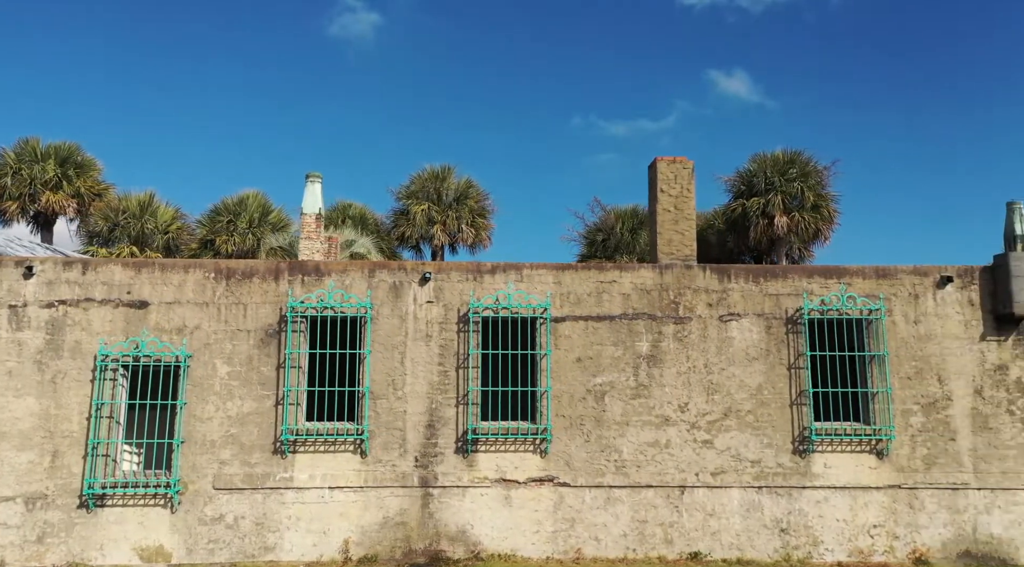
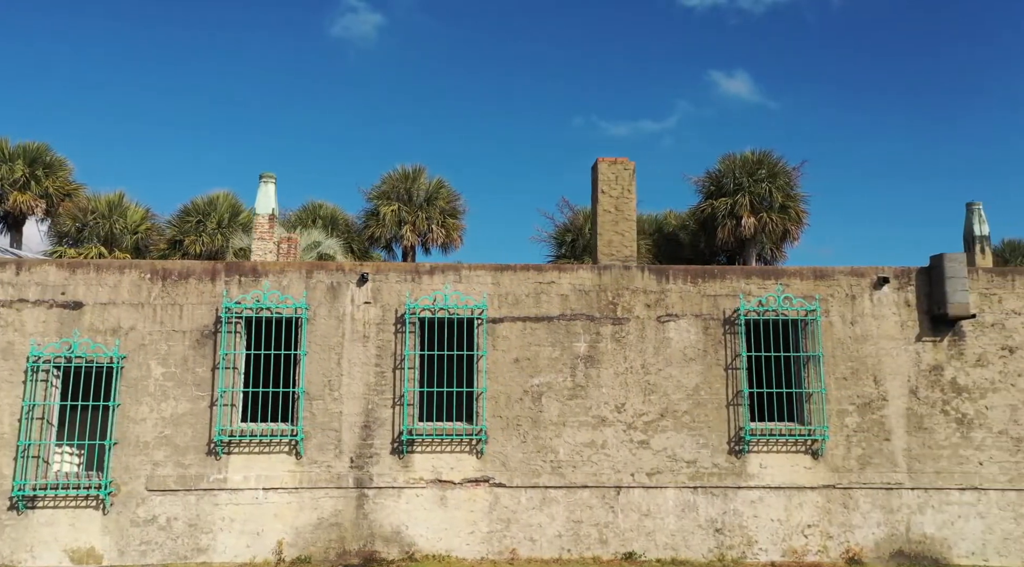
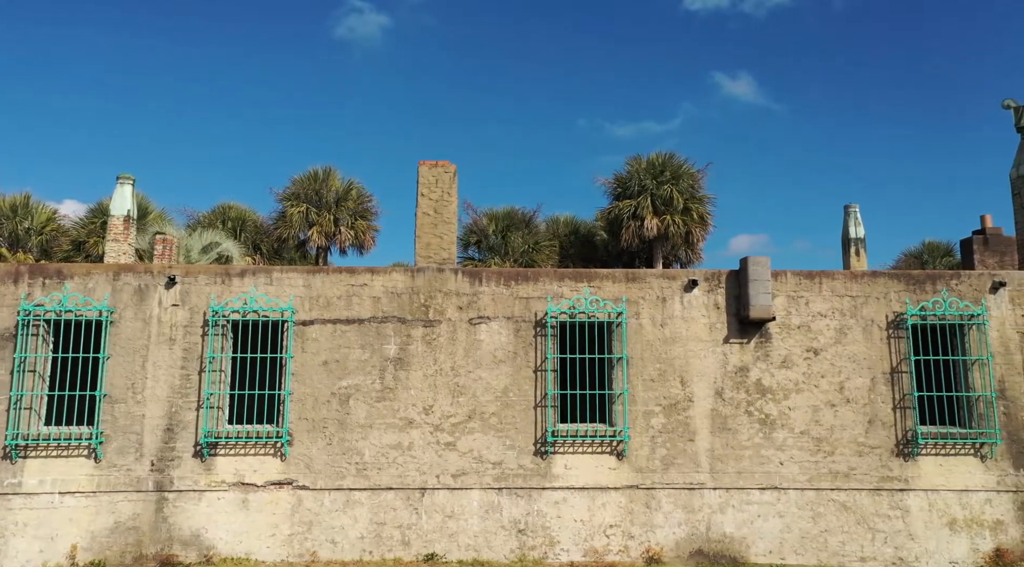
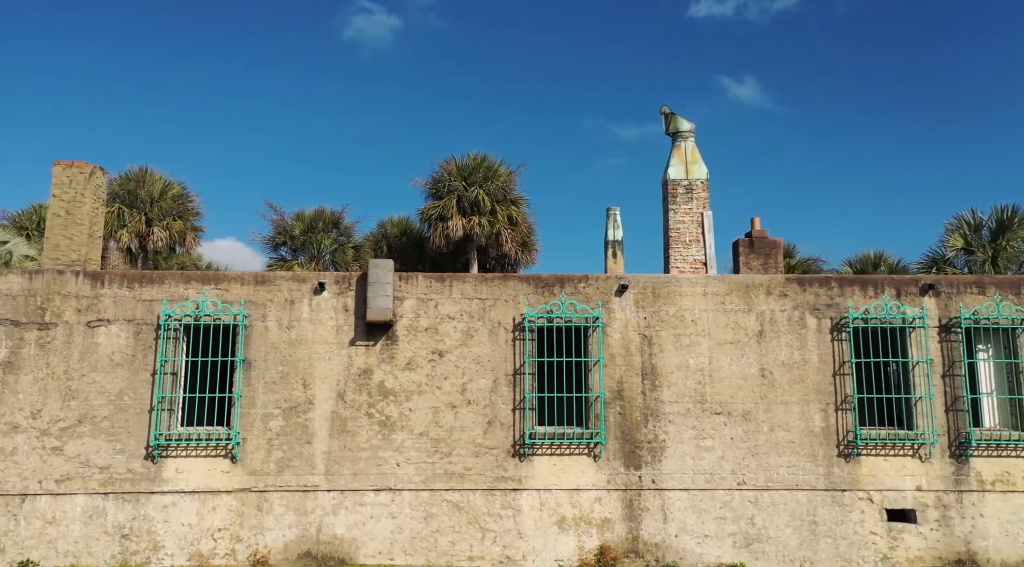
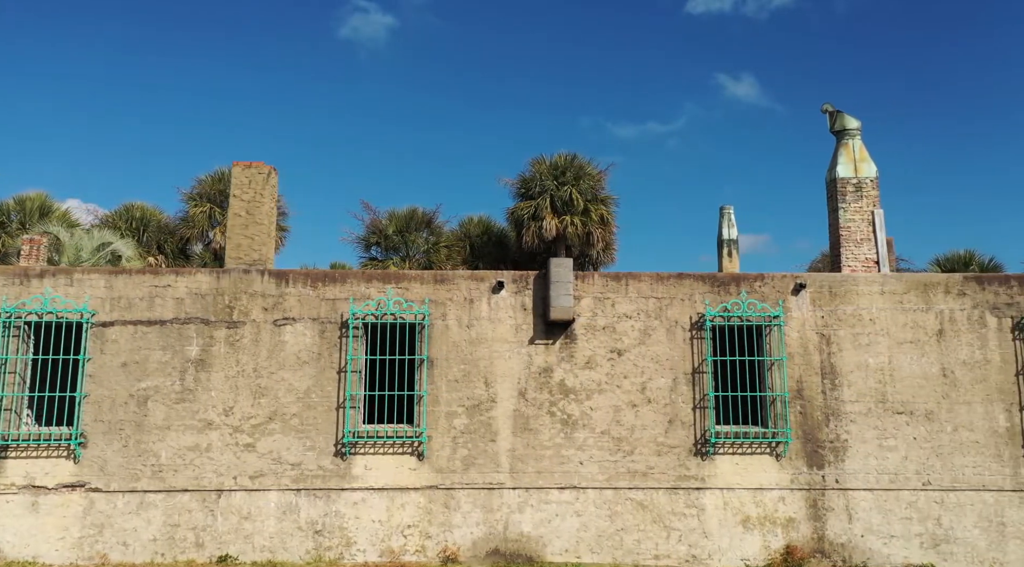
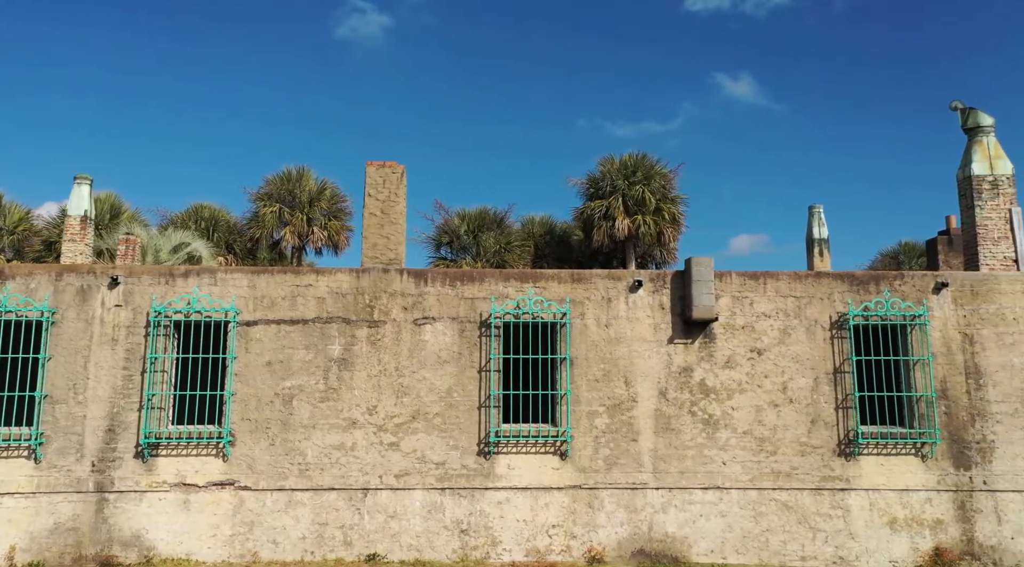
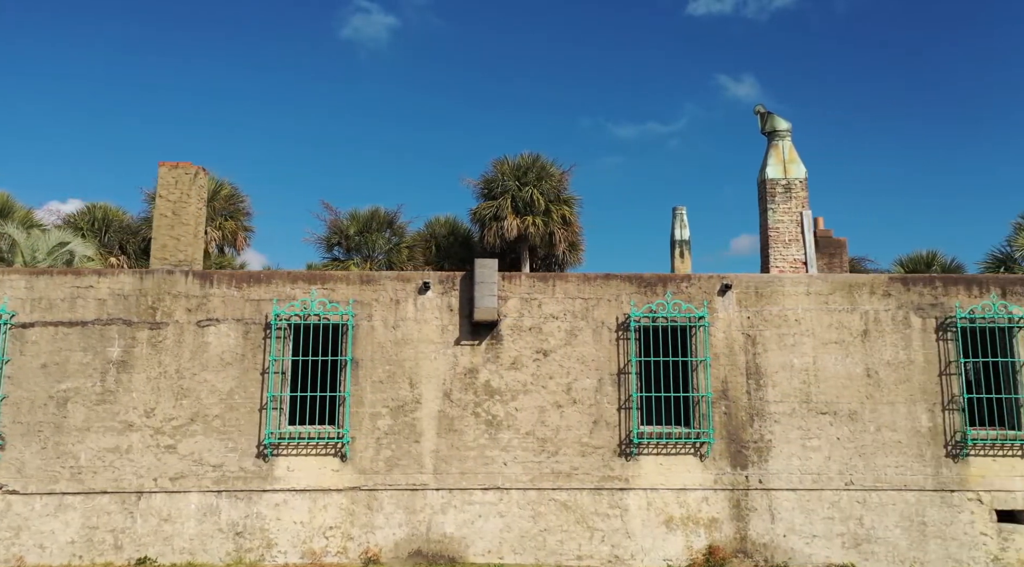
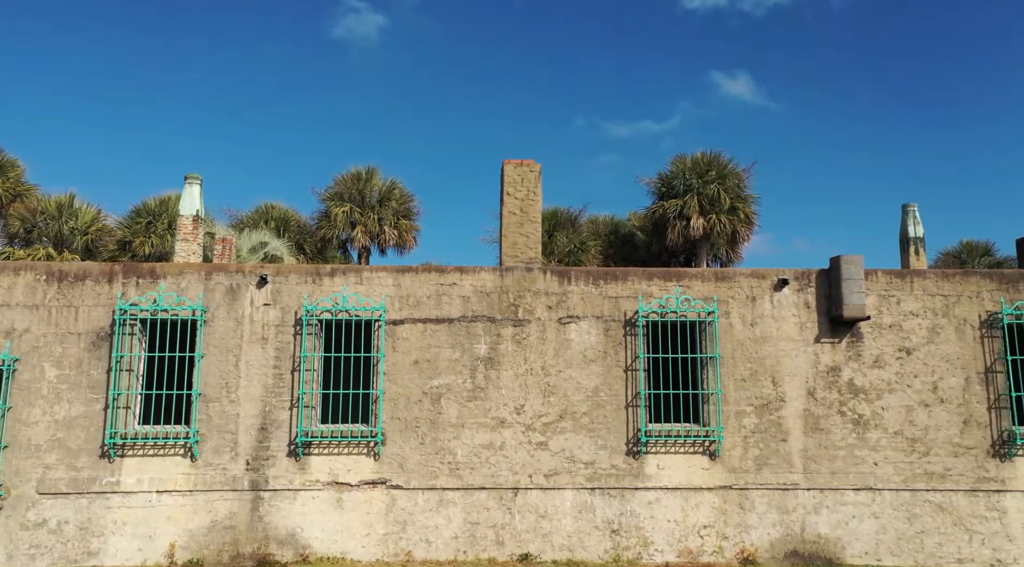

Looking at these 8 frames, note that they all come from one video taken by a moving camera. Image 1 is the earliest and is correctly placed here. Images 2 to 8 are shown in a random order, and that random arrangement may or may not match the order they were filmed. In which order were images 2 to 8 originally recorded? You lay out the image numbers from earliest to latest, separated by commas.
2, 8, 3, 6, 5, 7, 4
